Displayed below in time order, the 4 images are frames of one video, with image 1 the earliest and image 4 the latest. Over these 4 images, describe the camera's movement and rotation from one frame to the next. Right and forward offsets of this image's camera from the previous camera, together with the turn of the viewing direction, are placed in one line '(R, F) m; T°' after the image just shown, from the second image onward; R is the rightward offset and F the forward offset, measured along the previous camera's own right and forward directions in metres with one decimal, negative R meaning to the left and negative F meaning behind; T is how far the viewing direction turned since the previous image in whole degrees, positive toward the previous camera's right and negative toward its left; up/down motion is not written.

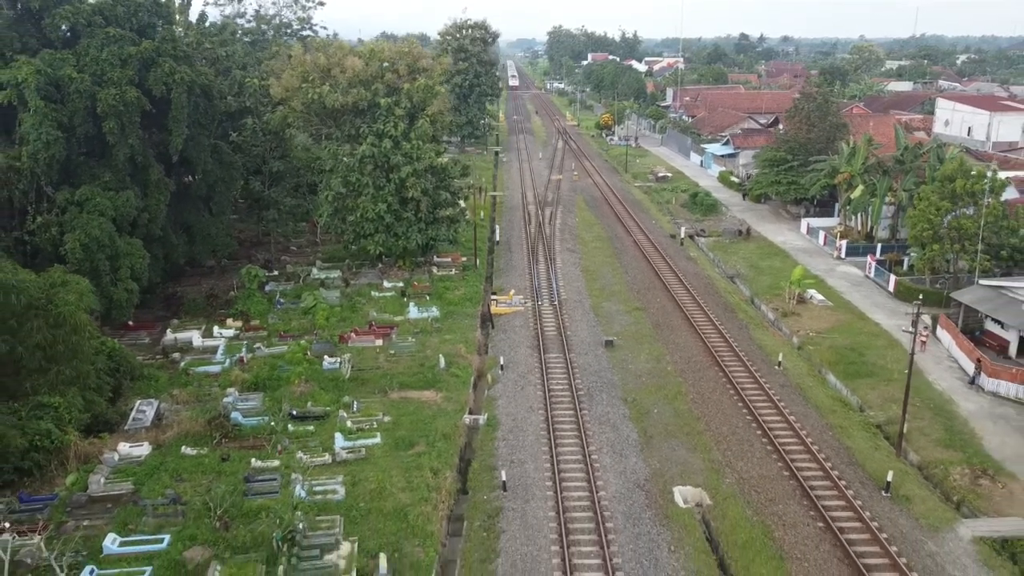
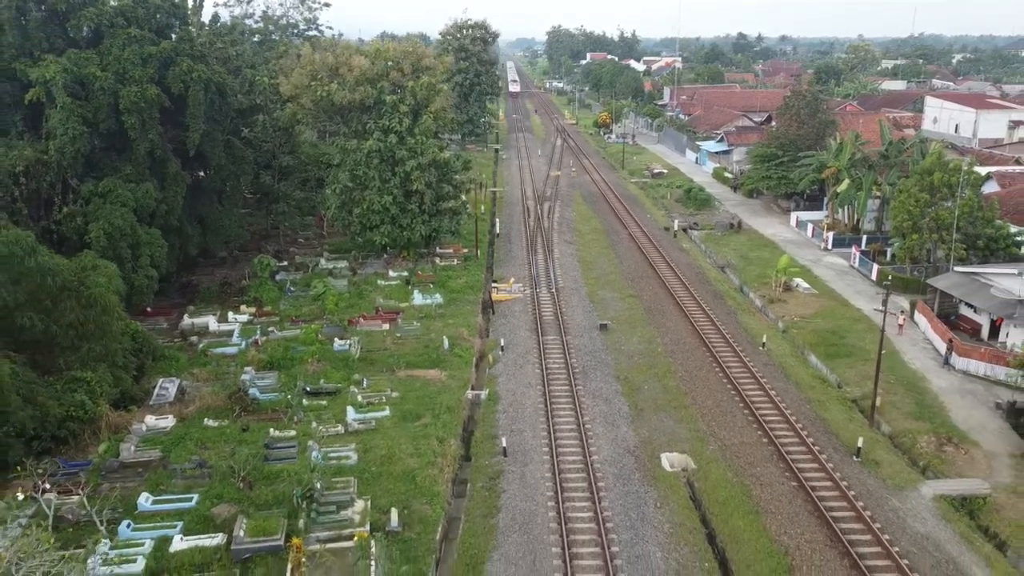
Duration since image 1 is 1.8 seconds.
(0.0, -1.2) m; 0°
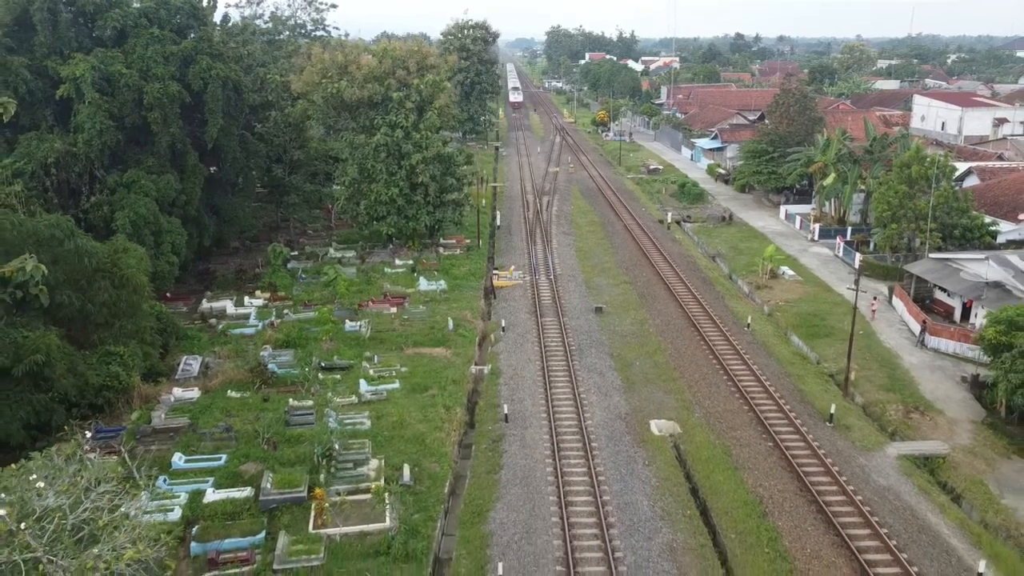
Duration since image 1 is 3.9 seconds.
(0.0, -1.3) m; 0°
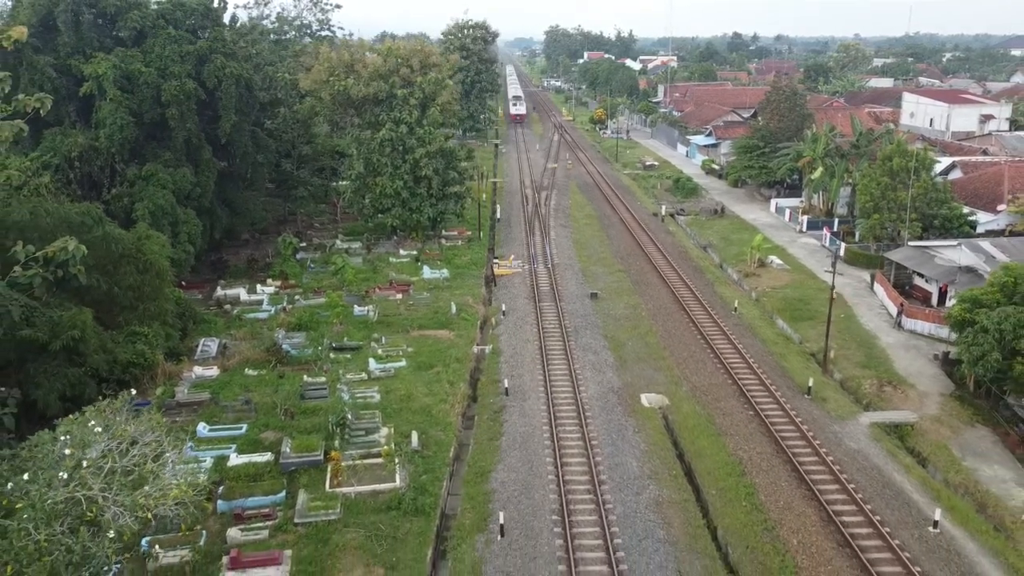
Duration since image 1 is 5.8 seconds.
(0.0, -1.2) m; 0°
